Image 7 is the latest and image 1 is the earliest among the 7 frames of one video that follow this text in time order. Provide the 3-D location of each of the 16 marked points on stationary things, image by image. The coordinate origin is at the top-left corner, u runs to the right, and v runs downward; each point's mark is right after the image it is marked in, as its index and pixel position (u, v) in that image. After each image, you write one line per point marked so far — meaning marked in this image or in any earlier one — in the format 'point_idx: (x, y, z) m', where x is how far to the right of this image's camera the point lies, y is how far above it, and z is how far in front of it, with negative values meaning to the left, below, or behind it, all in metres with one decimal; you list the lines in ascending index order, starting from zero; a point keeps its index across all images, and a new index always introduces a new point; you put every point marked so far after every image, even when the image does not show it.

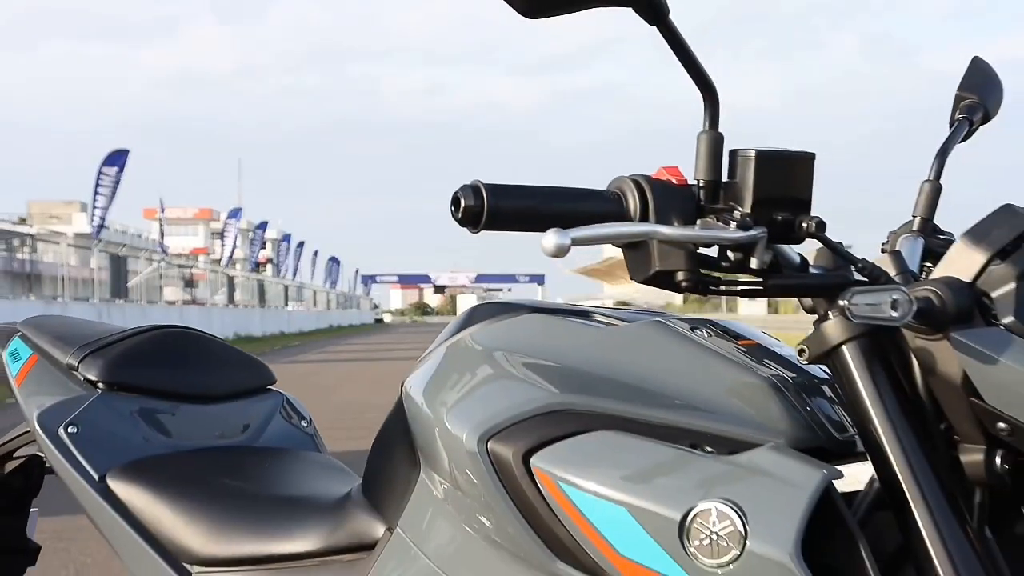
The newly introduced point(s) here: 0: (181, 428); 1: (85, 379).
0: (-0.7, -0.3, +2.2) m
1: (-0.9, -0.2, +2.2) m
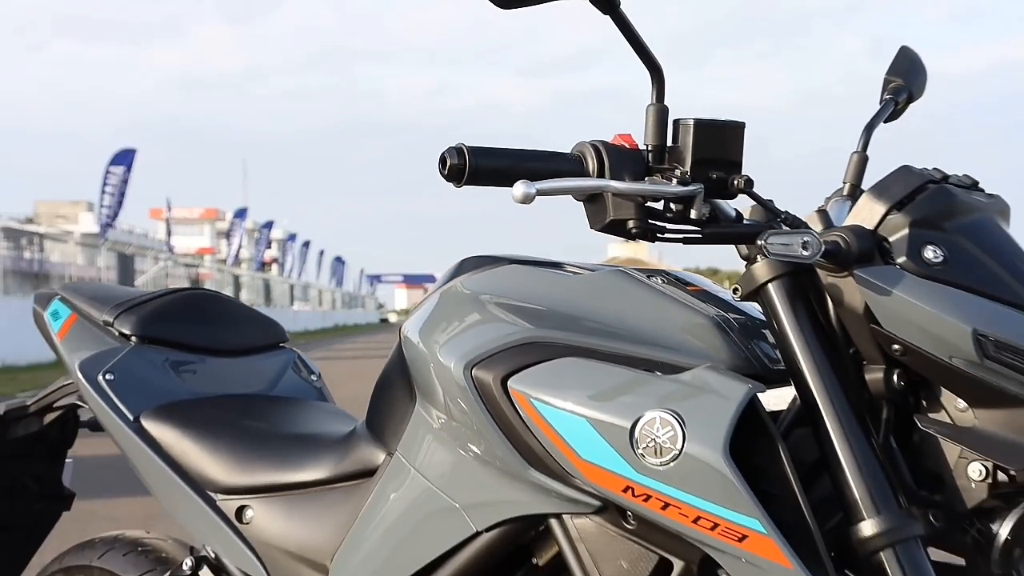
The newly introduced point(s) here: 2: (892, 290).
0: (-0.7, -0.2, +2.5) m
1: (-0.9, -0.1, +2.5) m
2: (+0.5, 0.0, +1.5) m
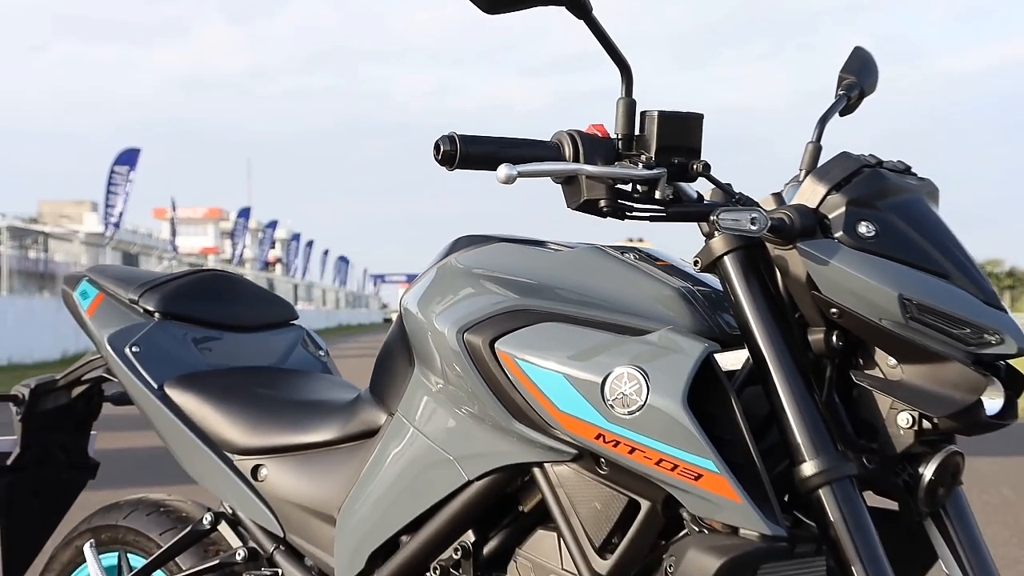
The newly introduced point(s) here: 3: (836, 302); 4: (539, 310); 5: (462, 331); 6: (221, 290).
0: (-0.7, -0.2, +2.7) m
1: (-0.9, -0.1, +2.7) m
2: (+0.5, 0.0, +1.7) m
3: (+0.5, 0.0, +1.7) m
4: (0.0, 0.0, +2.0) m
5: (-0.1, -0.1, +2.0) m
6: (-0.8, 0.0, +2.8) m
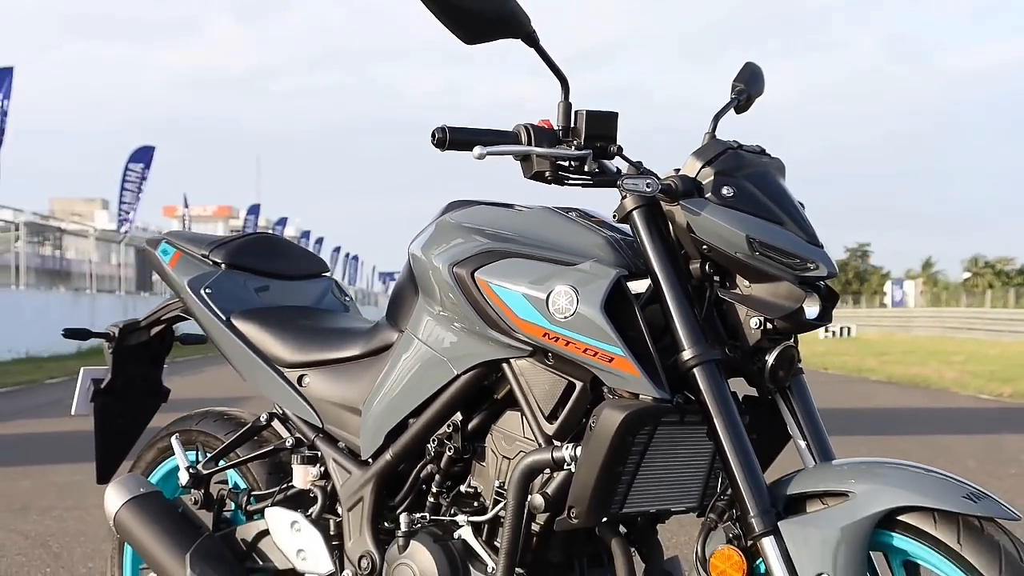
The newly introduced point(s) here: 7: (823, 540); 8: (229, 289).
0: (-0.8, 0.0, +3.5) m
1: (-1.0, +0.1, +3.5) m
2: (+0.4, +0.2, +2.5) m
3: (+0.5, +0.1, +2.5) m
4: (0.0, +0.1, +2.8) m
5: (-0.2, +0.1, +2.8) m
6: (-0.8, +0.1, +3.6) m
7: (+0.7, -0.6, +2.4) m
8: (-0.9, 0.0, +3.4) m
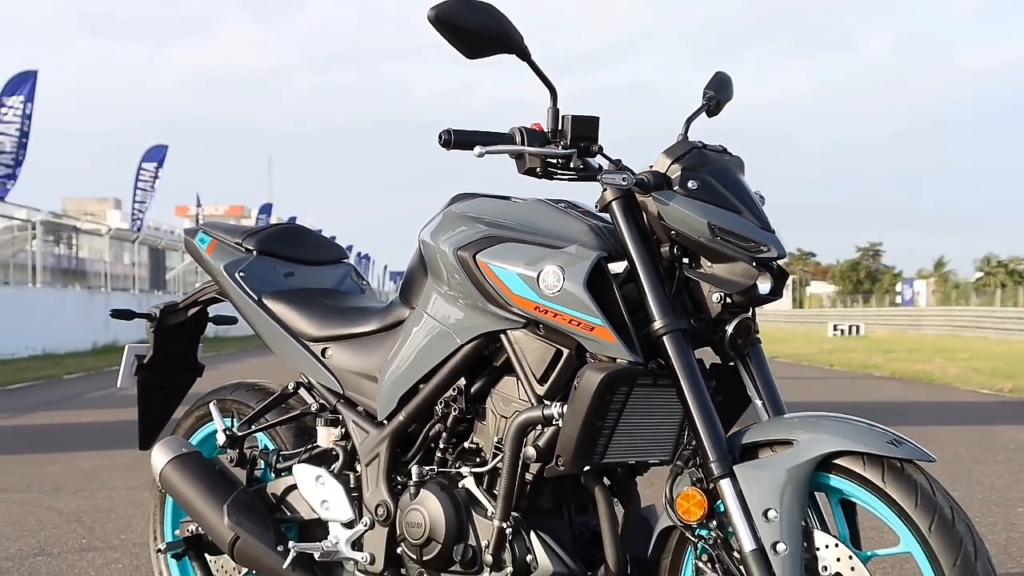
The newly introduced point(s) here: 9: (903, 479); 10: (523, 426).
0: (-0.8, 0.0, +4.0) m
1: (-1.0, +0.1, +3.9) m
2: (+0.4, +0.2, +2.9) m
3: (+0.5, +0.2, +3.0) m
4: (0.0, +0.2, +3.2) m
5: (-0.2, +0.1, +3.2) m
6: (-0.8, +0.2, +4.0) m
7: (+0.7, -0.5, +2.8) m
8: (-0.9, +0.1, +3.9) m
9: (+1.0, -0.5, +2.7) m
10: (0.0, -0.4, +3.1) m
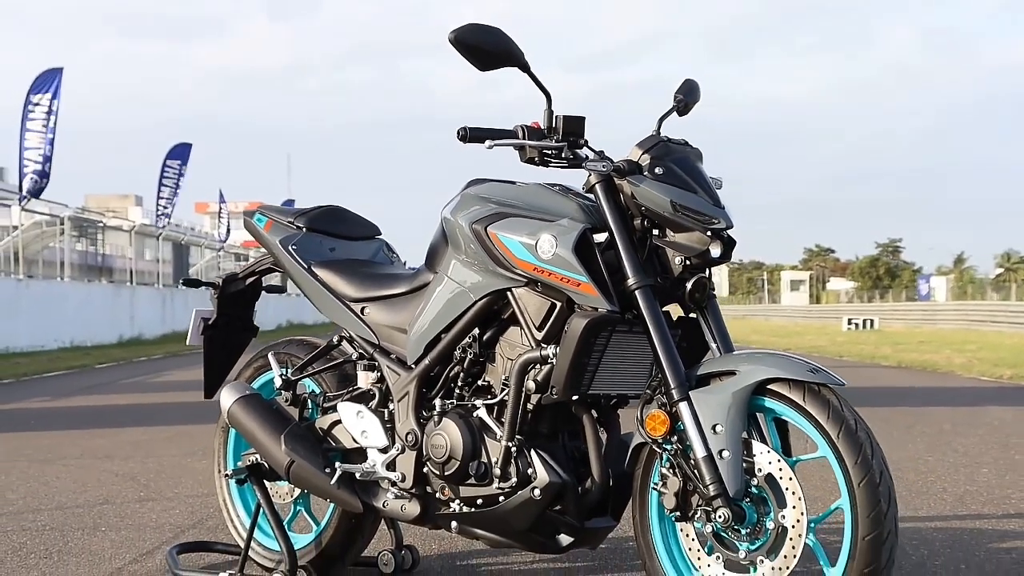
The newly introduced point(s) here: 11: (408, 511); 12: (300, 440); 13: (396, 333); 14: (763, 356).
0: (-0.8, +0.2, +4.7) m
1: (-1.0, +0.3, +4.7) m
2: (+0.4, +0.4, +3.7) m
3: (+0.5, +0.3, +3.7) m
4: (0.0, +0.3, +4.0) m
5: (-0.2, +0.2, +4.0) m
6: (-0.8, +0.3, +4.8) m
7: (+0.7, -0.4, +3.6) m
8: (-0.9, +0.2, +4.7) m
9: (+1.0, -0.4, +3.5) m
10: (0.0, -0.3, +3.9) m
11: (-0.4, -0.9, +4.2) m
12: (-0.9, -0.6, +4.4) m
13: (-0.5, -0.2, +4.3) m
14: (+0.9, -0.2, +3.6) m
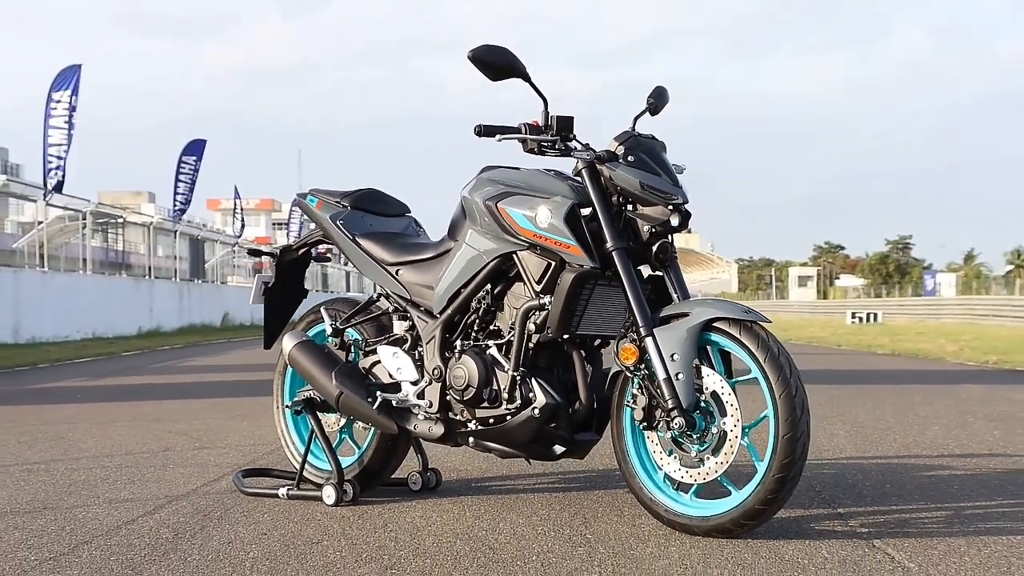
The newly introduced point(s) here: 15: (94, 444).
0: (-0.7, +0.3, +5.8) m
1: (-0.9, +0.4, +5.8) m
2: (+0.5, +0.5, +4.8) m
3: (+0.5, +0.5, +4.8) m
4: (0.0, +0.5, +5.0) m
5: (-0.1, +0.4, +5.1) m
6: (-0.8, +0.5, +5.9) m
7: (+0.7, -0.2, +4.6) m
8: (-0.9, +0.4, +5.7) m
9: (+1.0, -0.2, +4.5) m
10: (+0.1, -0.1, +4.9) m
11: (-0.4, -0.7, +5.3) m
12: (-0.9, -0.5, +5.5) m
13: (-0.4, 0.0, +5.4) m
14: (+0.9, -0.1, +4.7) m
15: (-3.4, -1.3, +8.7) m
